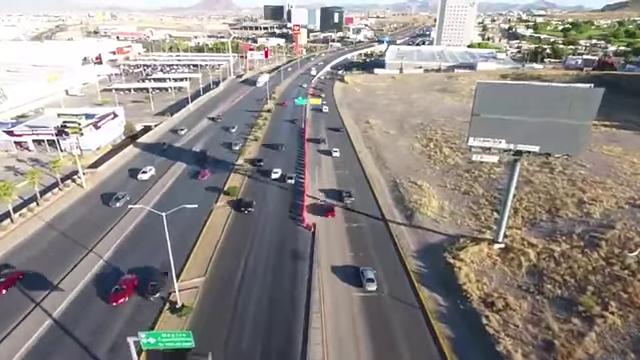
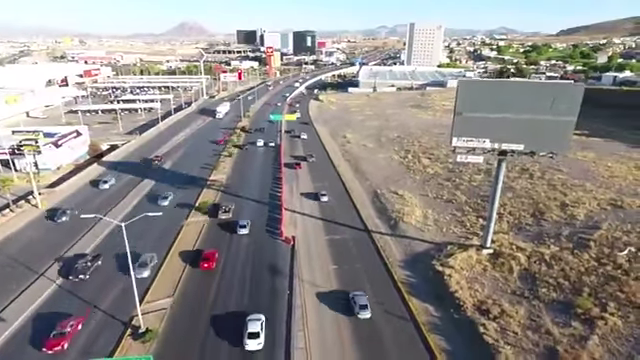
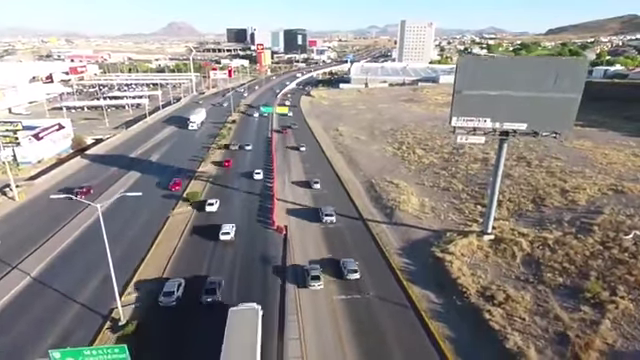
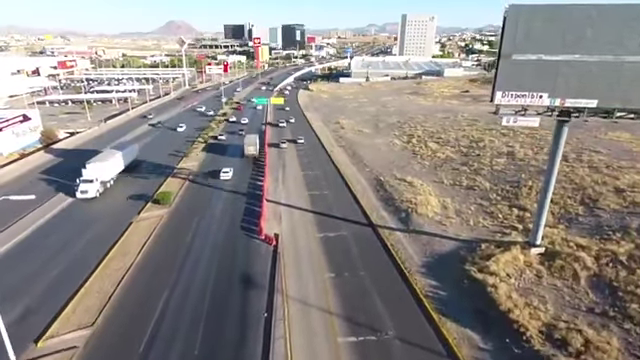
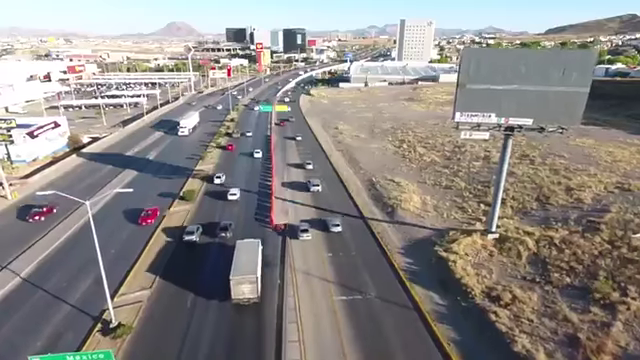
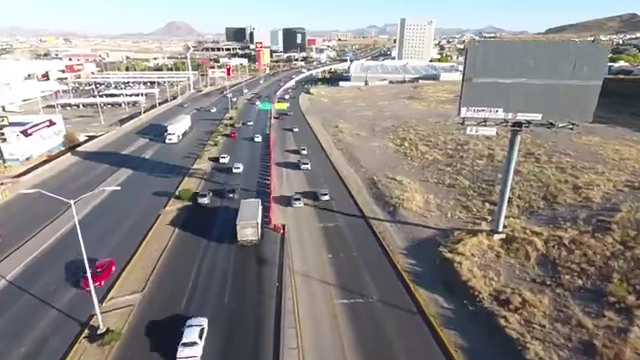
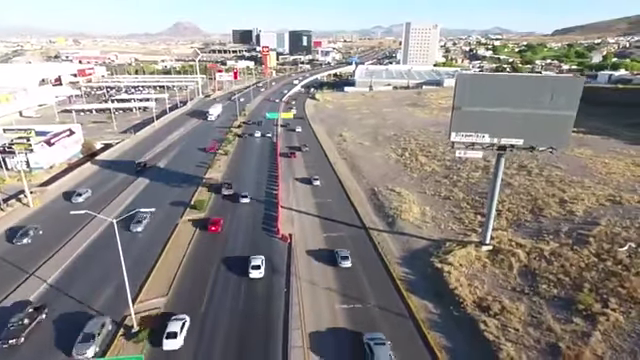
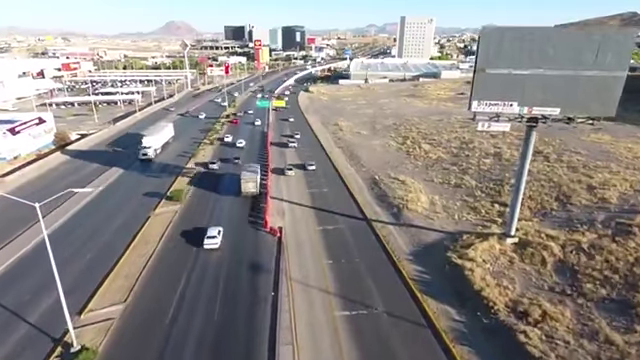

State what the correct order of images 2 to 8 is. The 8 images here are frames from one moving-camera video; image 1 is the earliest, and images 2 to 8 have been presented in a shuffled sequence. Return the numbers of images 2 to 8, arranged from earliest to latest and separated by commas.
2, 7, 3, 5, 6, 8, 4
